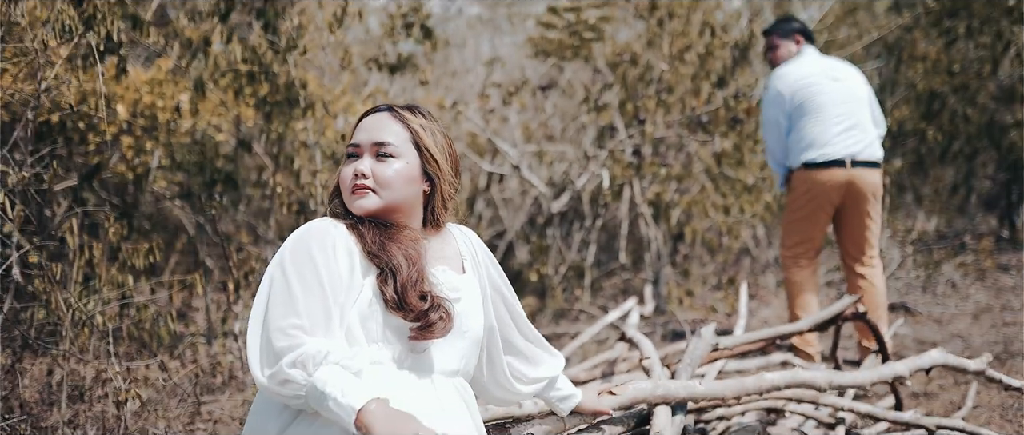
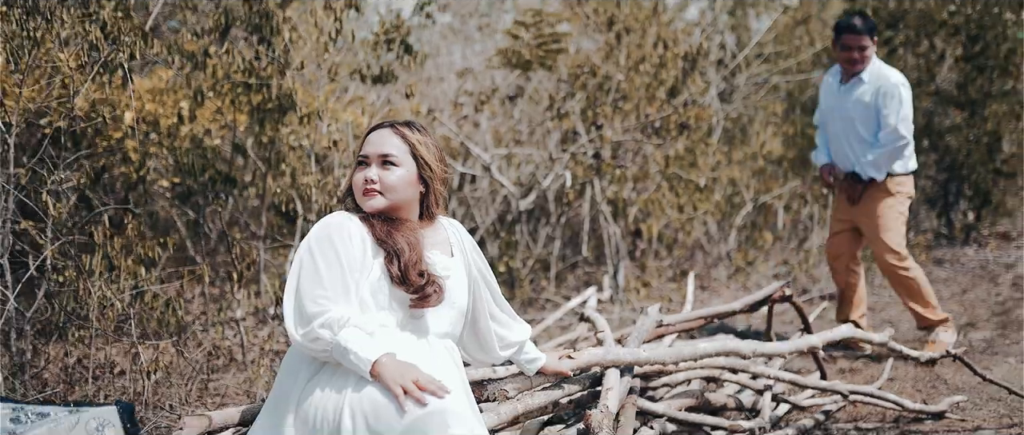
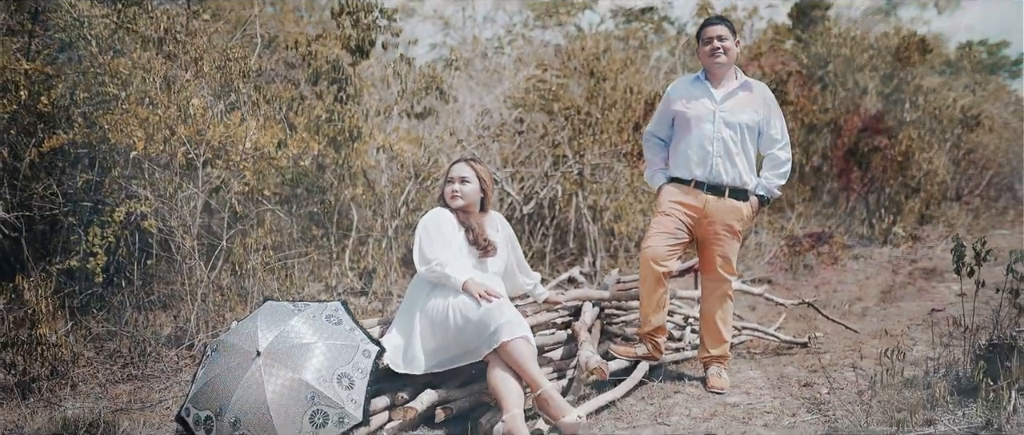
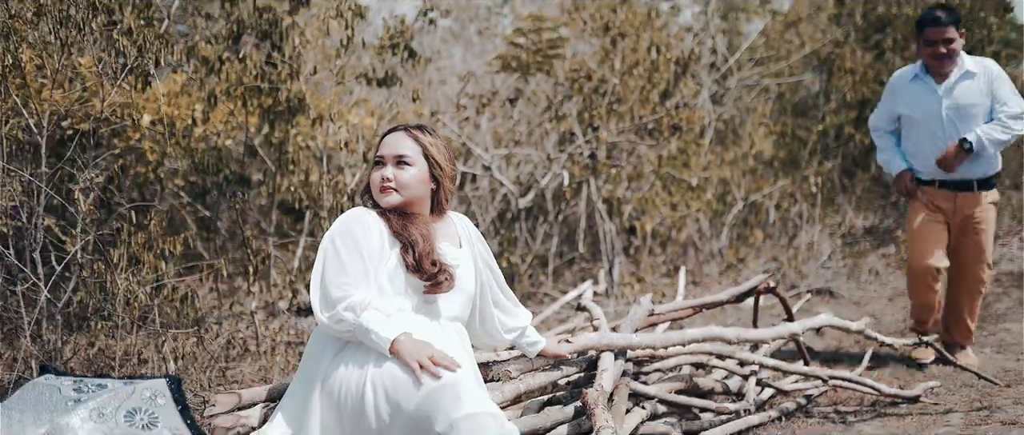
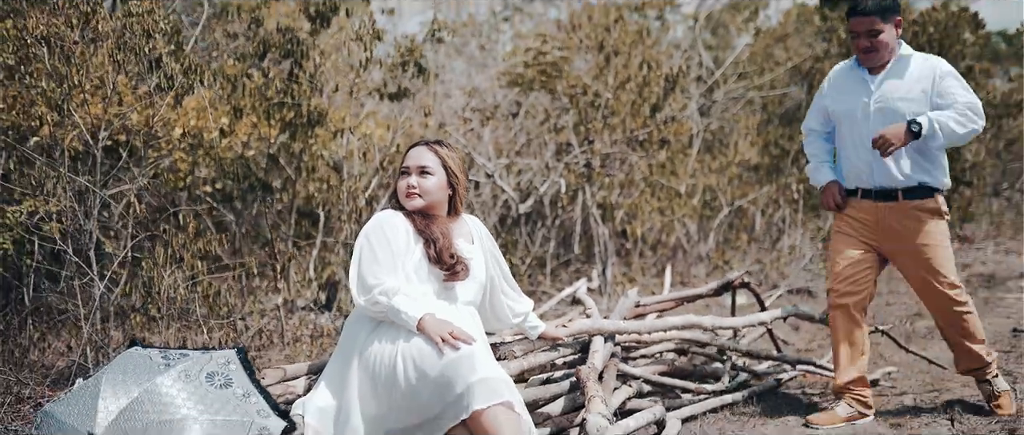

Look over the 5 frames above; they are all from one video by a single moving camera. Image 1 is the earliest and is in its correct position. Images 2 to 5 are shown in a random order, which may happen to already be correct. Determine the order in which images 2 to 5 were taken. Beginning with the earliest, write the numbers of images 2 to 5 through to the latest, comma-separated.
2, 4, 5, 3
